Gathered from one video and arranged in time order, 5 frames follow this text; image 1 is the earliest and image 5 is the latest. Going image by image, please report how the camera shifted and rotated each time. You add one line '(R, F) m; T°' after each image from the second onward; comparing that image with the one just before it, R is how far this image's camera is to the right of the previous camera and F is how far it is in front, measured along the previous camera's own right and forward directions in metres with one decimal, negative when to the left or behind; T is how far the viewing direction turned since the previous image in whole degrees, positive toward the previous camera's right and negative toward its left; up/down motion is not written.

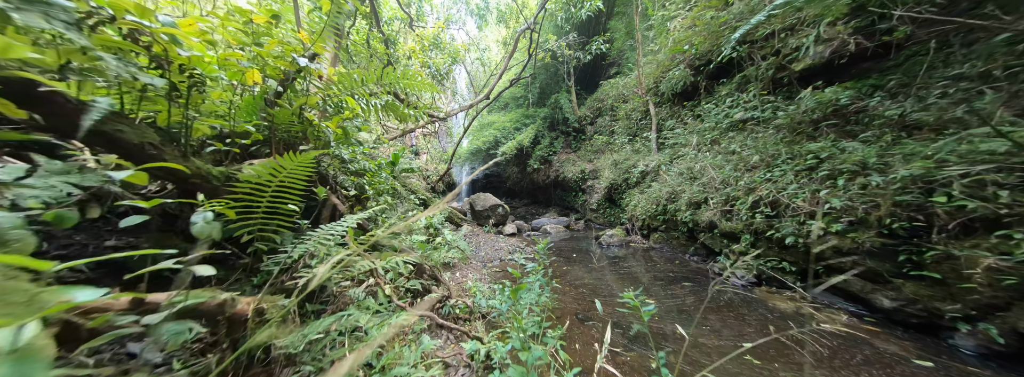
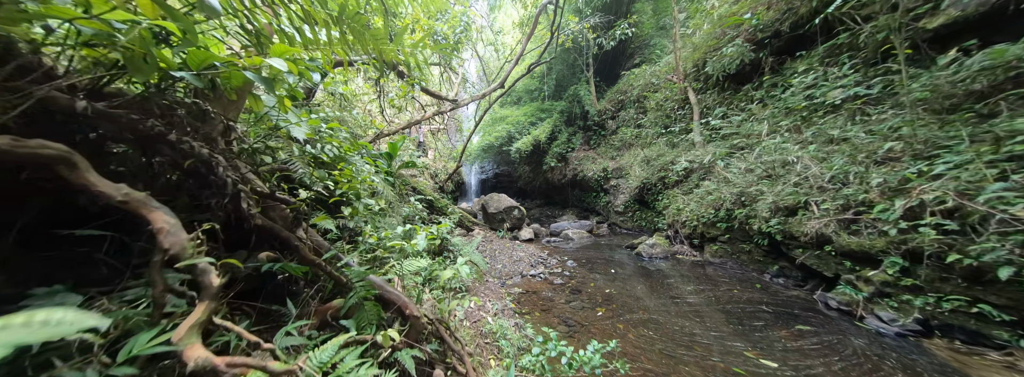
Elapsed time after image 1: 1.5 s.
(-0.3, +0.9) m; -2°
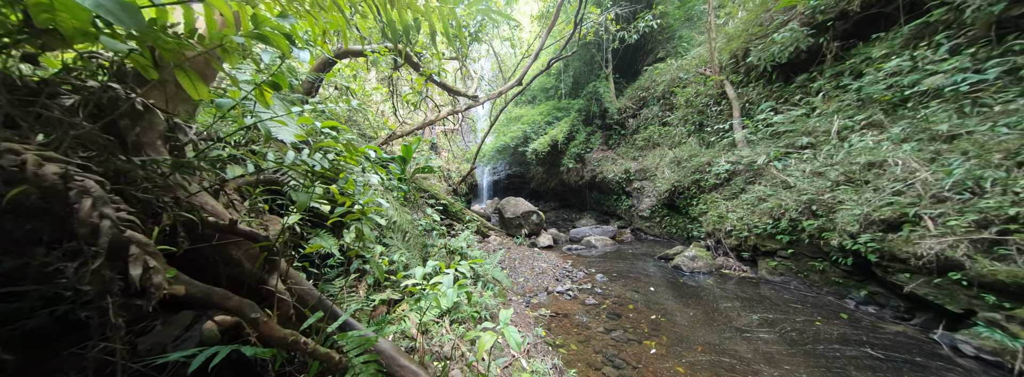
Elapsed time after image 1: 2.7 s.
(-0.2, +0.4) m; -3°
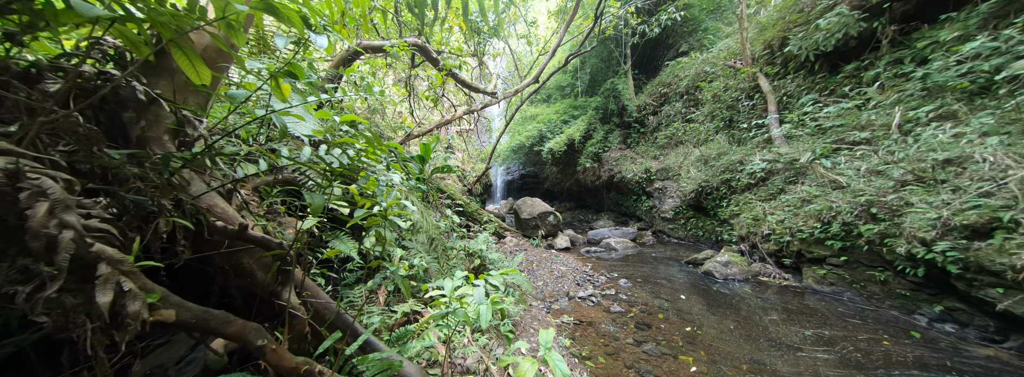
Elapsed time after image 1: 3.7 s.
(-0.1, +0.1) m; -3°
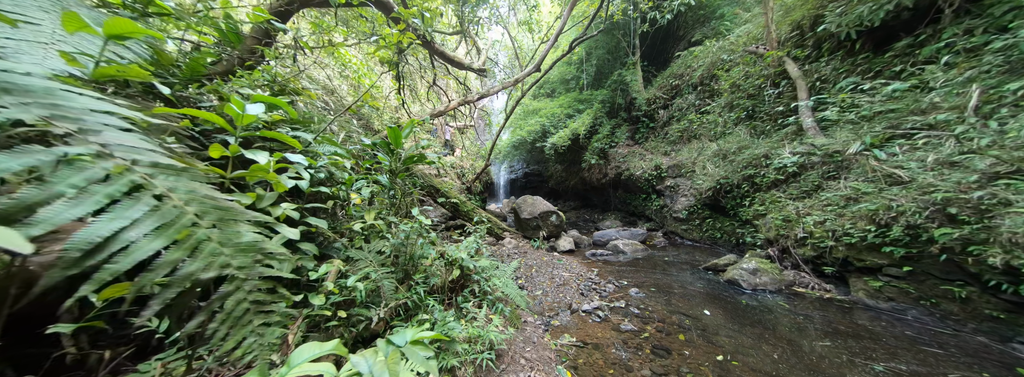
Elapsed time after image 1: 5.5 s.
(+0.1, +0.5) m; -1°
